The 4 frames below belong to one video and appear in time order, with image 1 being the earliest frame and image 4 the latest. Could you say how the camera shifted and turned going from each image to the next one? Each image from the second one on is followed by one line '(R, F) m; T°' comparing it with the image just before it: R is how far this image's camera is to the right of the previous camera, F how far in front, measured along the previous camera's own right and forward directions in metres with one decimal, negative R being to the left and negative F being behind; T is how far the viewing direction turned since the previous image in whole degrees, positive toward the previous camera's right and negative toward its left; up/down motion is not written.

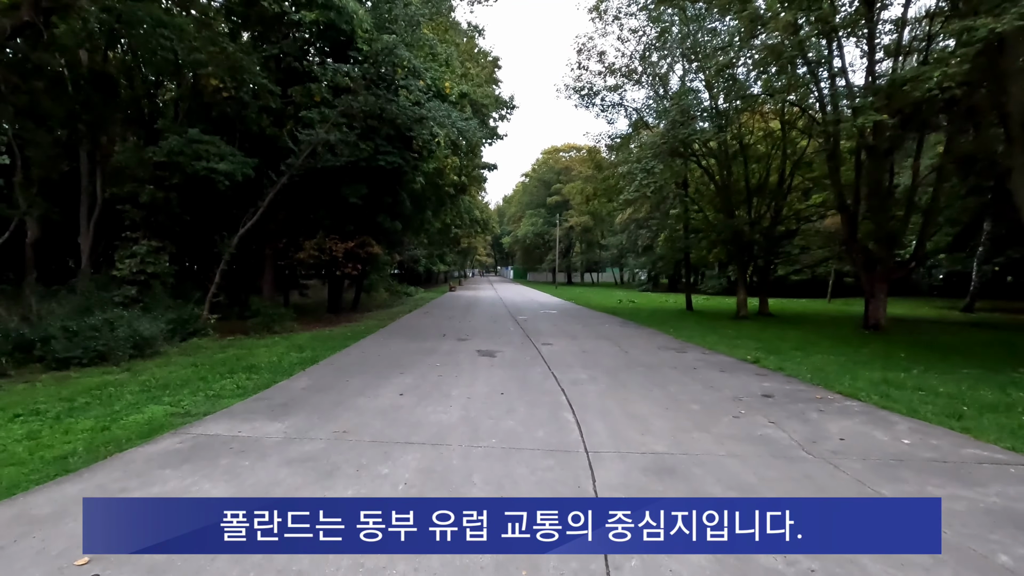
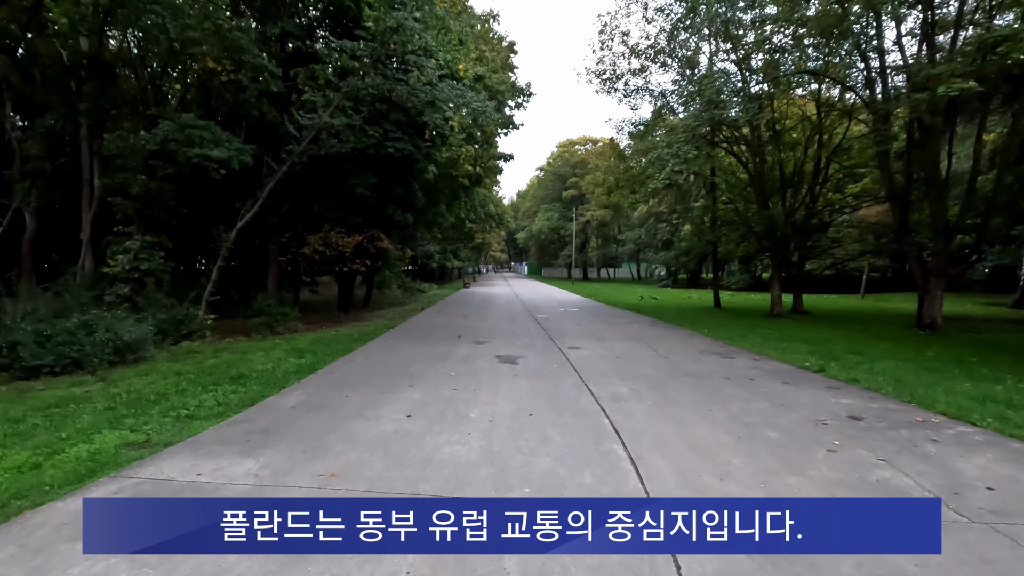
(-0.2, +1.3) m; -1°
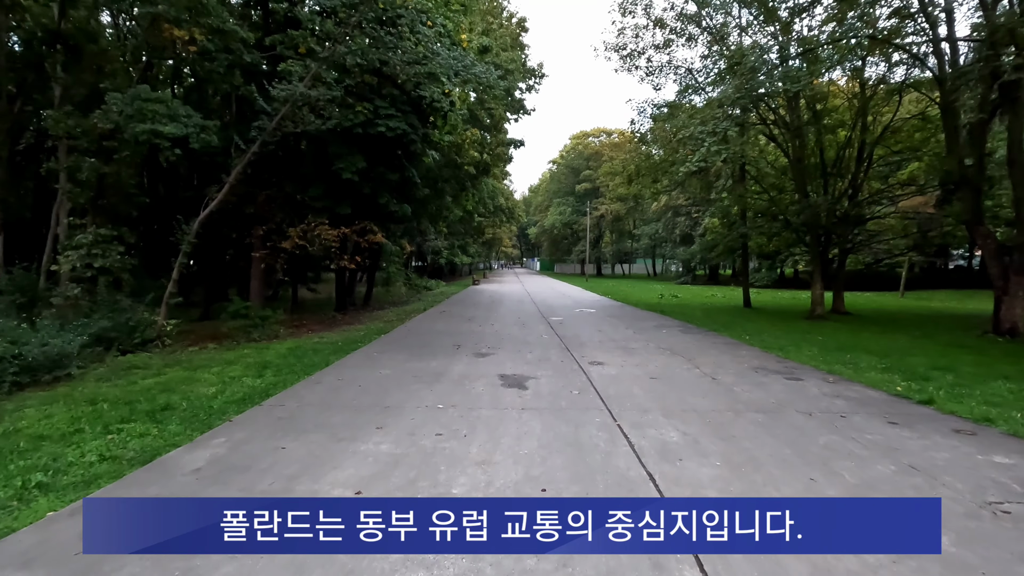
(+0.1, +2.1) m; -1°
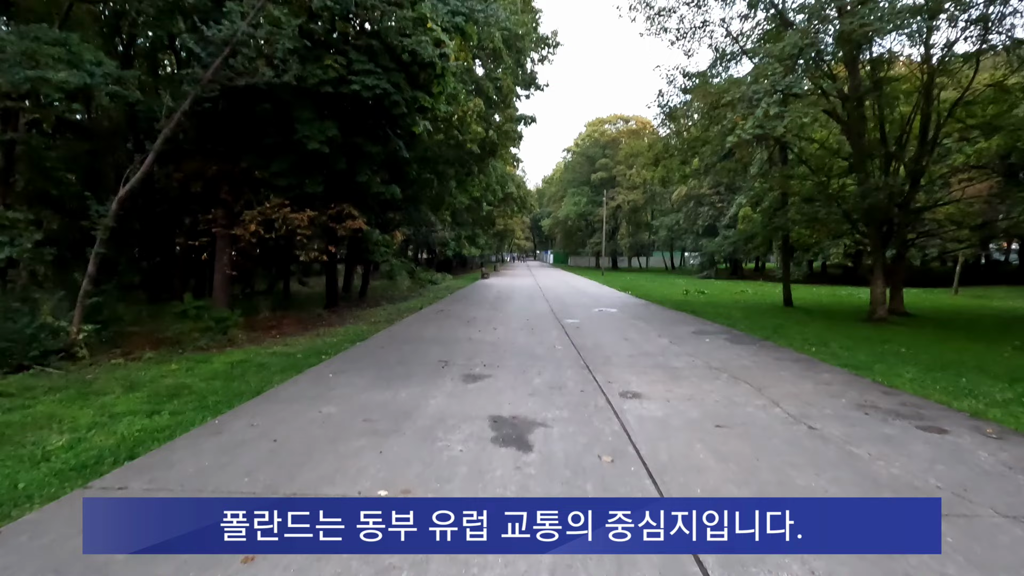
(+0.1, +2.7) m; -1°
